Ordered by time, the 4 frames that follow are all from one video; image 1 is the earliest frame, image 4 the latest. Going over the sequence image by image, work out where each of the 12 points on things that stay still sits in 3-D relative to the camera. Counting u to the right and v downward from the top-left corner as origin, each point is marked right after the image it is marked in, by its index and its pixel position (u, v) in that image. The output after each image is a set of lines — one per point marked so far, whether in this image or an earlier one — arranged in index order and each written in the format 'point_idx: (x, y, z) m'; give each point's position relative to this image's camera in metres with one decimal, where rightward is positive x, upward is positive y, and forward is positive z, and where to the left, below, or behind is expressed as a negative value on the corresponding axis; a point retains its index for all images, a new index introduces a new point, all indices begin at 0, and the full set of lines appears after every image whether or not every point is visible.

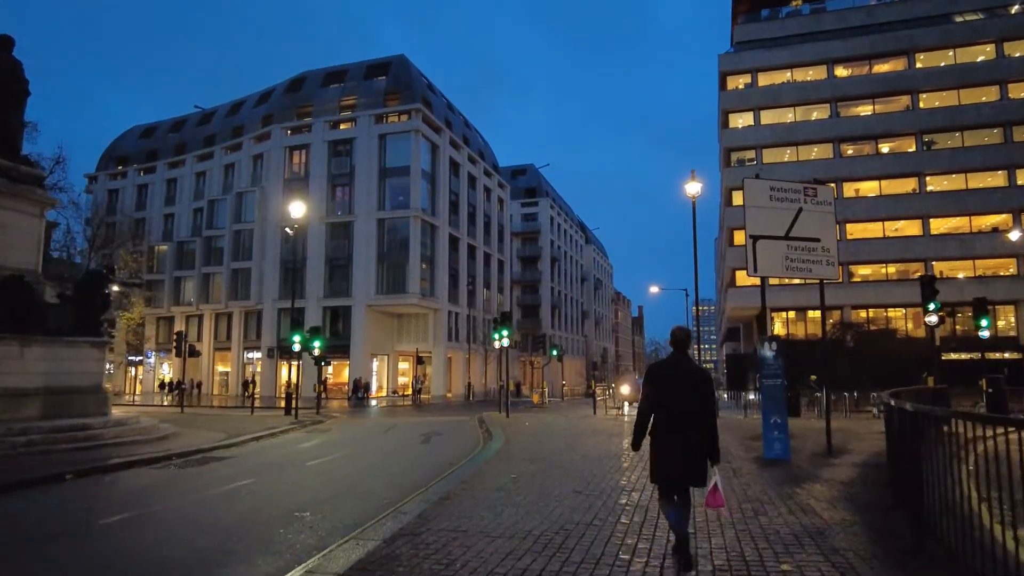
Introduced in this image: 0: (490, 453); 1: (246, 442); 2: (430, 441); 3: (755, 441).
0: (-0.4, -2.9, +11.9) m
1: (-6.6, -3.8, +16.5) m
2: (-2.0, -3.8, +16.4) m
3: (+4.8, -3.0, +13.0) m
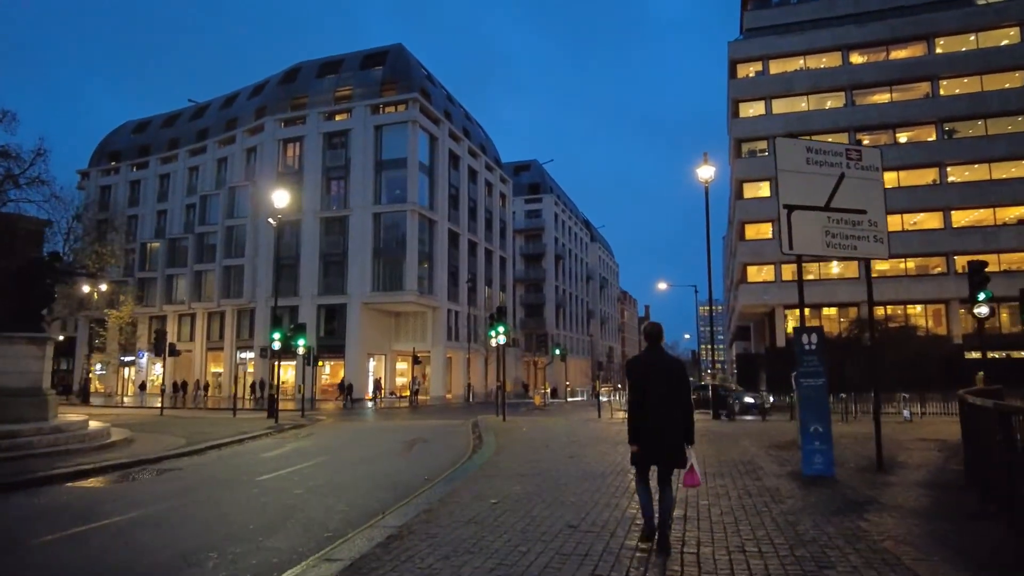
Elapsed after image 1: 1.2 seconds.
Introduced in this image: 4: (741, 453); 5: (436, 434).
0: (-0.6, -2.7, +10.1) m
1: (-6.7, -3.6, +14.8) m
2: (-2.1, -3.5, +14.6) m
3: (+4.6, -2.7, +11.2) m
4: (+3.9, -2.8, +11.2) m
5: (-2.0, -3.9, +17.8) m
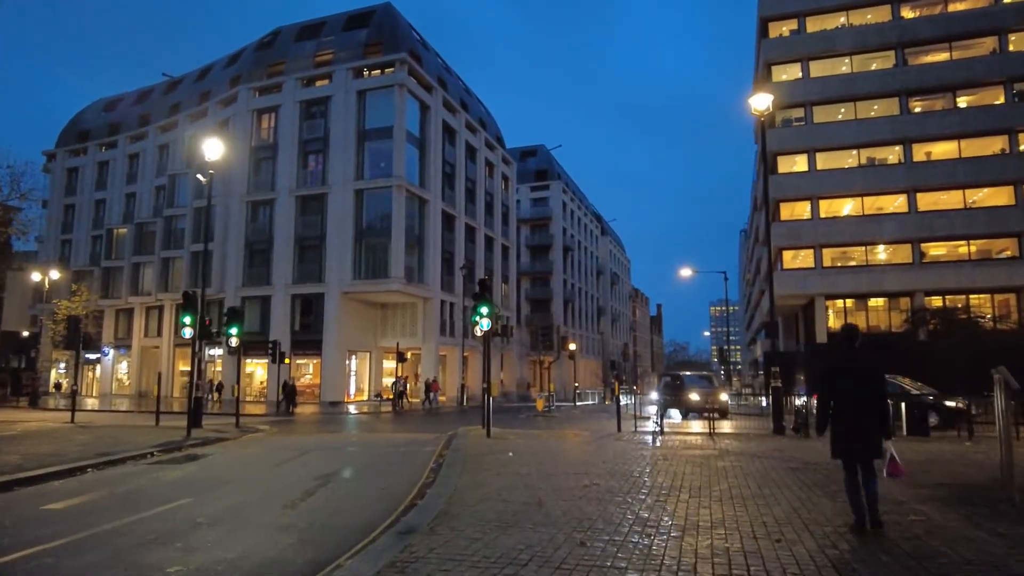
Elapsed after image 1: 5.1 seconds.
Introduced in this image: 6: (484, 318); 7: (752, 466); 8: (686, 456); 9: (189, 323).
0: (-1.0, -1.9, +4.6) m
1: (-7.1, -2.8, +9.4) m
2: (-2.5, -2.8, +9.1) m
3: (+4.2, -1.9, +5.6) m
4: (+3.5, -2.0, +5.6) m
5: (-2.3, -3.2, +12.3) m
6: (-0.7, -0.8, +17.5) m
7: (+3.4, -2.6, +9.5) m
8: (+2.8, -2.7, +10.7) m
9: (-8.4, -0.9, +17.3) m
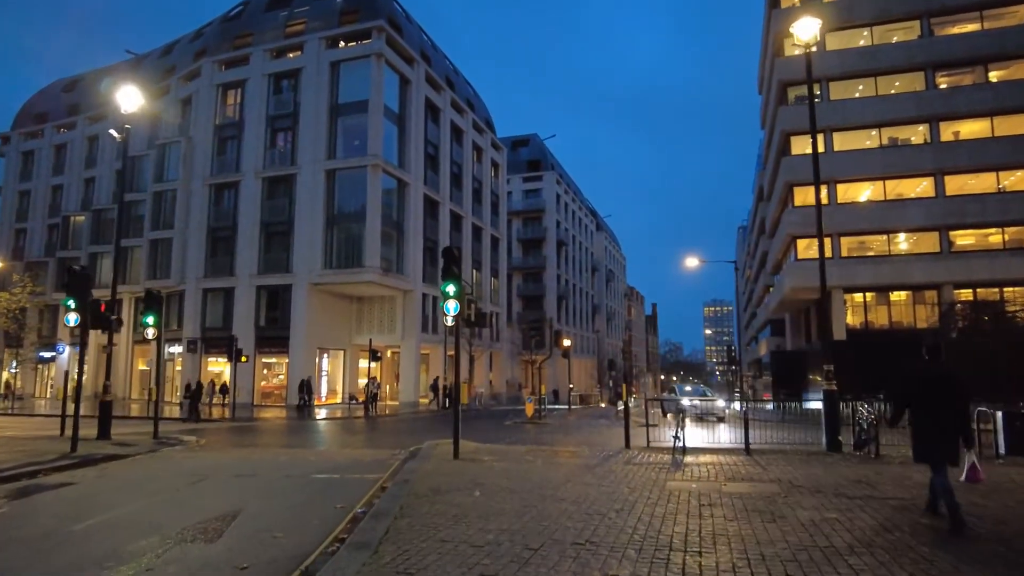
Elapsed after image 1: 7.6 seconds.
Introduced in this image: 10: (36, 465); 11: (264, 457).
0: (-1.3, -1.4, +1.0) m
1: (-7.4, -2.3, +5.7) m
2: (-2.8, -2.3, +5.5) m
3: (+3.9, -1.5, +2.0) m
4: (+3.2, -1.5, +2.1) m
5: (-2.7, -2.7, +8.7) m
6: (-1.1, -0.3, +13.9) m
7: (+3.1, -2.1, +6.0) m
8: (+2.4, -2.3, +7.1) m
9: (-8.8, -0.5, +13.7) m
10: (-7.9, -3.0, +11.0) m
11: (-5.6, -3.9, +15.2) m
